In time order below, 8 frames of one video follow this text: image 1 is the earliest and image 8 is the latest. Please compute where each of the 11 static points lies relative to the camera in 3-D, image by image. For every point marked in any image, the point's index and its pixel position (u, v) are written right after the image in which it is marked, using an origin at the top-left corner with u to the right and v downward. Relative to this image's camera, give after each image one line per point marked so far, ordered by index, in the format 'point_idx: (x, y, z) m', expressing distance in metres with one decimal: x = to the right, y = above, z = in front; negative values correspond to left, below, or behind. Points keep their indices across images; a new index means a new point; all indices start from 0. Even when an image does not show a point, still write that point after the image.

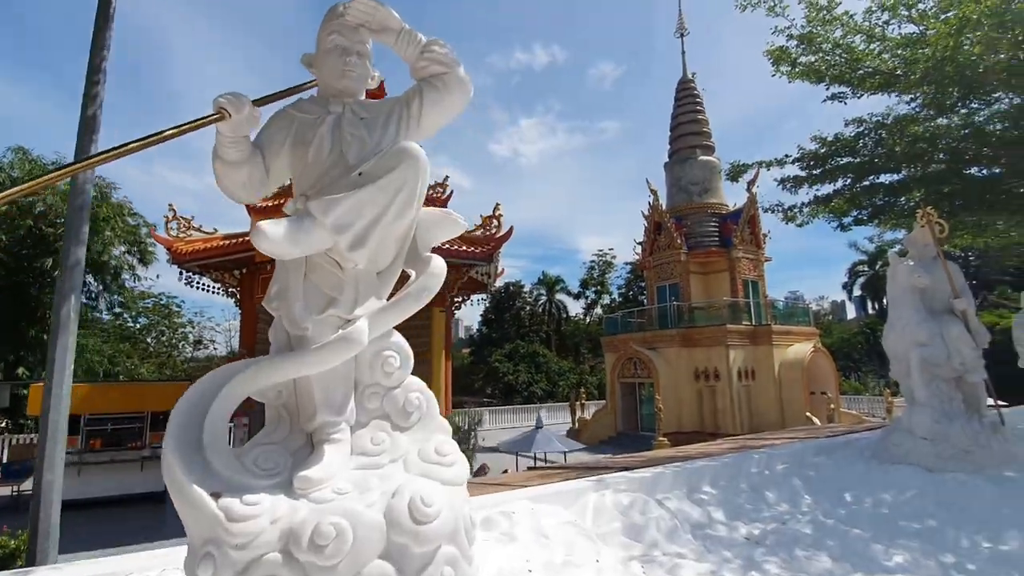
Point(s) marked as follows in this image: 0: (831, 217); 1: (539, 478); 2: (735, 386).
0: (+4.9, +1.1, +7.9) m
1: (+0.3, -1.8, +4.9) m
2: (+8.3, -3.6, +18.9) m
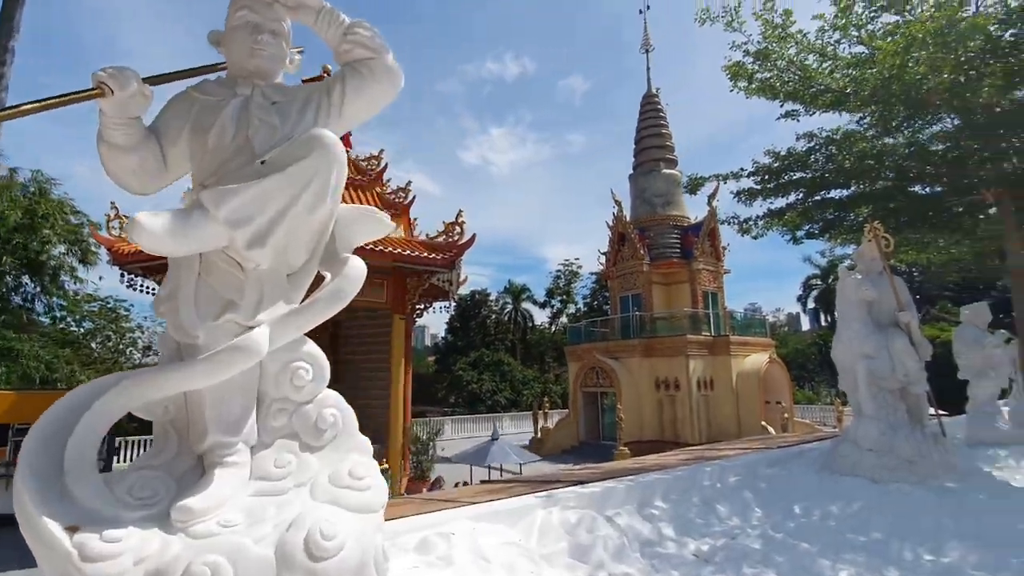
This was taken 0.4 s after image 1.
0: (+4.3, +0.9, +8.0) m
1: (-0.2, -1.9, +4.7) m
2: (+6.8, -4.0, +19.2) m
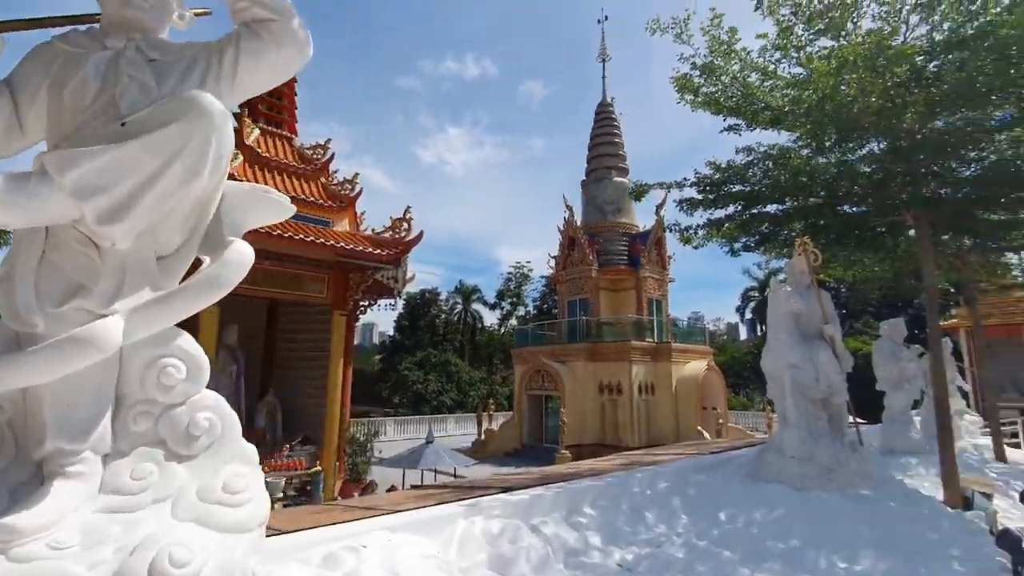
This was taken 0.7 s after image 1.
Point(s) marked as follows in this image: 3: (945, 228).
0: (+3.4, +0.7, +8.3) m
1: (-0.9, -1.9, +4.5) m
2: (+4.7, -4.3, +19.5) m
3: (+5.6, +0.8, +6.6) m
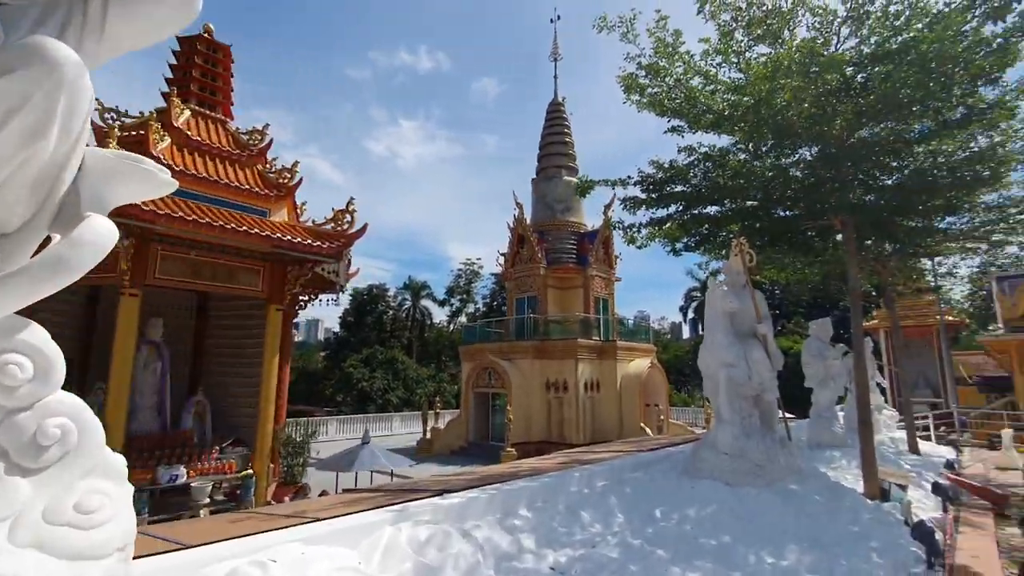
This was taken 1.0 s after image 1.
0: (+2.5, +0.8, +8.4) m
1: (-1.4, -1.8, +4.2) m
2: (+2.7, -4.2, +19.8) m
3: (+4.8, +0.8, +7.0) m
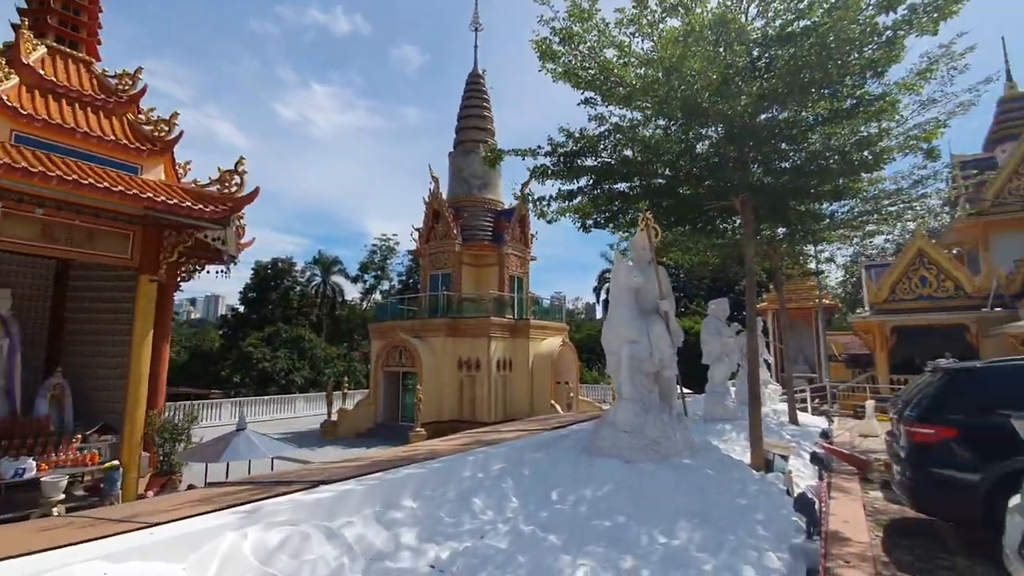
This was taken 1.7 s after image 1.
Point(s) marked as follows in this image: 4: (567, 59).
0: (+1.0, +1.1, +8.2) m
1: (-2.3, -1.5, +3.6) m
2: (-0.7, -3.3, +19.7) m
3: (+3.5, +1.0, +7.2) m
4: (+0.8, +3.4, +7.7) m
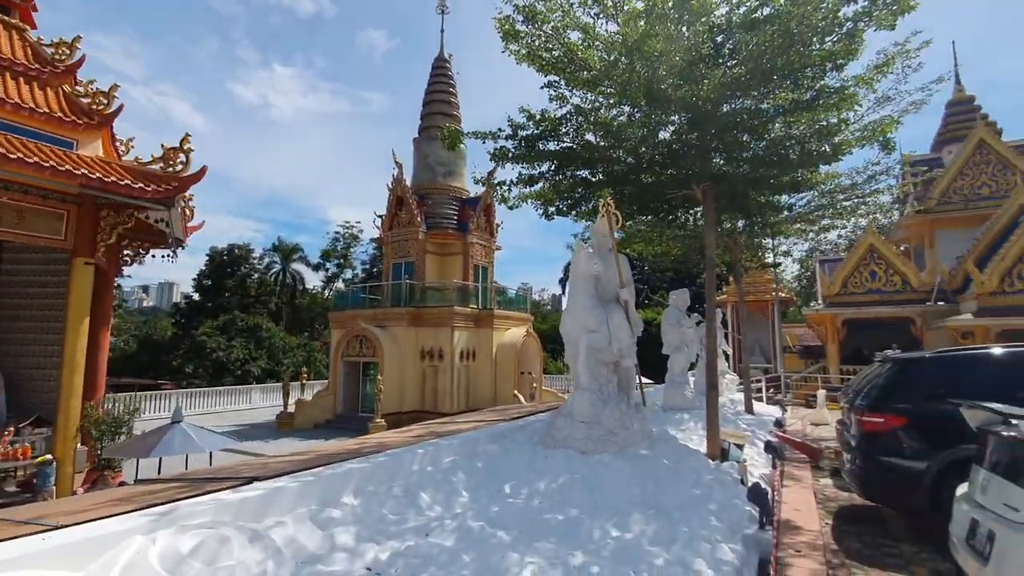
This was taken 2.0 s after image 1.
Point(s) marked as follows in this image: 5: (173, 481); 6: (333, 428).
0: (+0.4, +1.3, +8.0) m
1: (-2.6, -1.4, +3.3) m
2: (-2.1, -2.9, +19.4) m
3: (+3.0, +1.2, +7.2) m
4: (+0.3, +3.6, +7.4) m
5: (-3.0, -1.7, +4.5) m
6: (-6.8, -5.3, +19.6) m
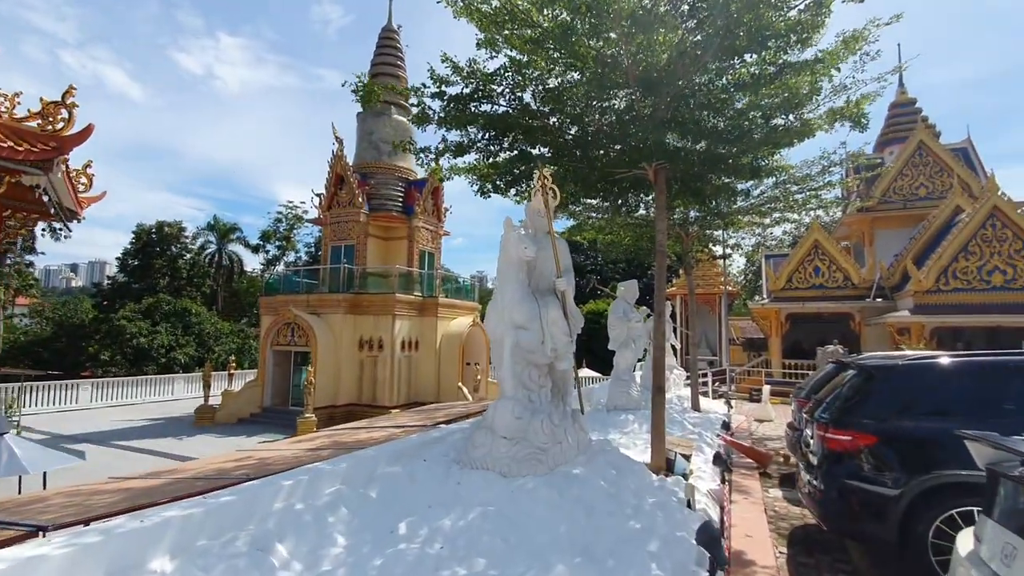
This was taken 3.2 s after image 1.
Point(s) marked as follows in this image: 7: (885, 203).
0: (-0.5, +1.5, +7.1) m
1: (-3.2, -1.3, +2.1) m
2: (-4.1, -2.4, +18.3) m
3: (+2.1, +1.3, +6.4) m
4: (-0.6, +3.8, +6.4) m
5: (-3.7, -1.5, +3.3) m
6: (-8.9, -4.7, +18.1) m
7: (+13.7, +3.1, +18.8) m
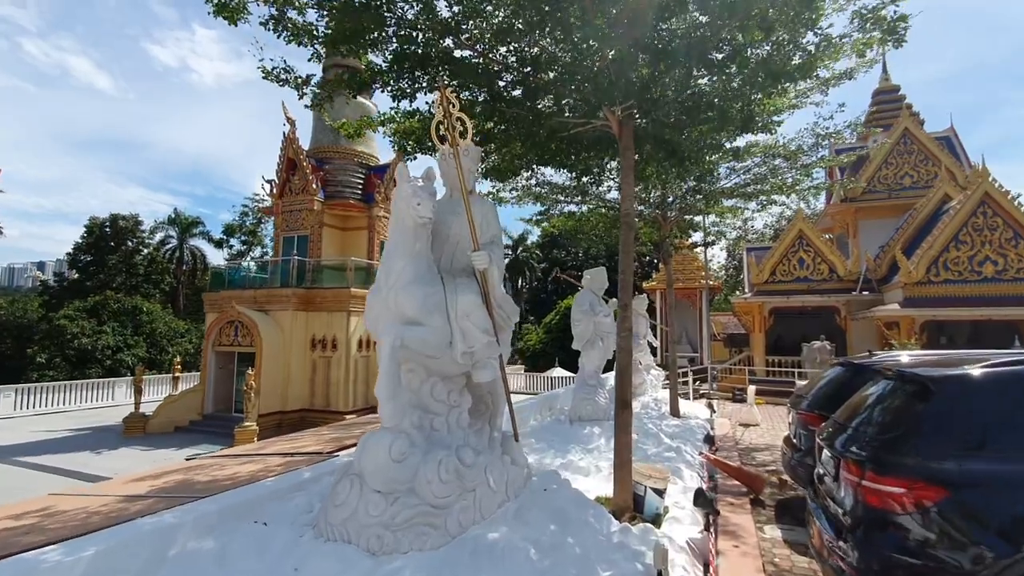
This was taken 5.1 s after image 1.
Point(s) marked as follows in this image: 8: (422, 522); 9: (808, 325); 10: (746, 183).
0: (-1.3, +1.6, +5.6) m
1: (-3.8, -1.2, +0.6) m
2: (-5.2, -2.2, +16.7) m
3: (+1.3, +1.4, +5.0) m
4: (-1.3, +3.9, +4.9) m
5: (-4.3, -1.4, +1.8) m
6: (-10.0, -4.6, +16.4) m
7: (+12.6, +3.4, +17.8) m
8: (-0.5, -1.3, +2.9) m
9: (+10.7, -1.4, +18.6) m
10: (+4.5, +2.1, +9.8) m
